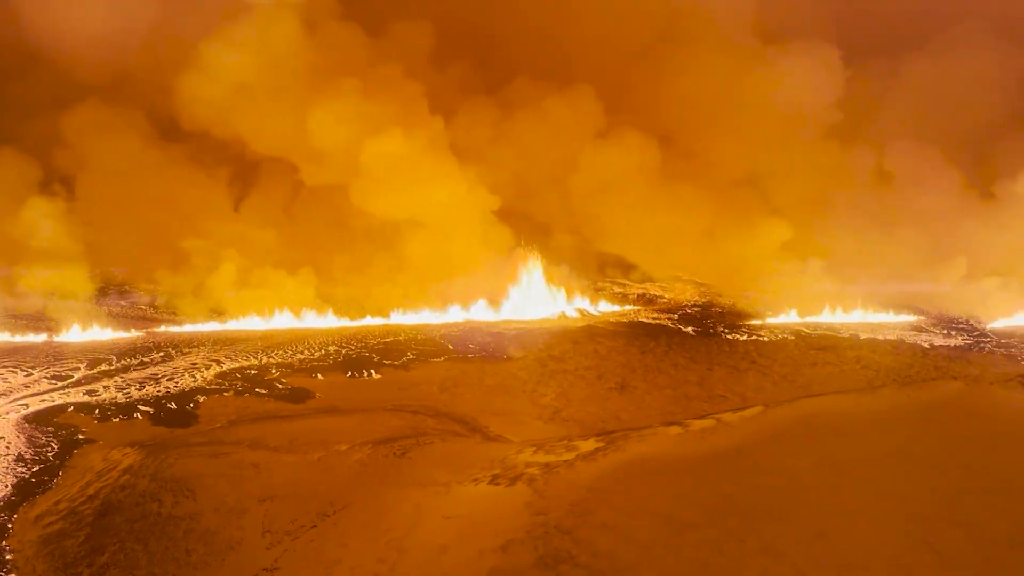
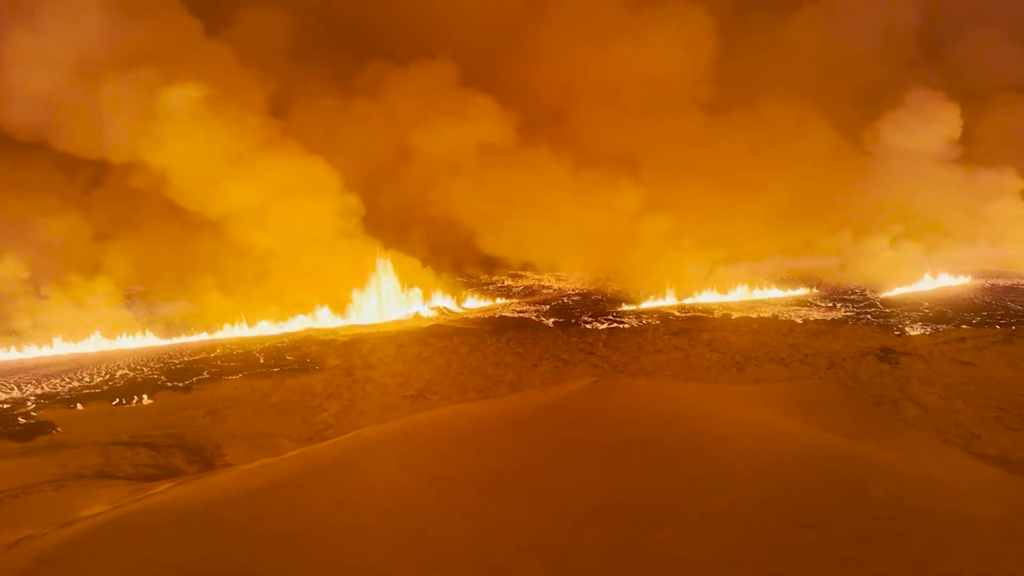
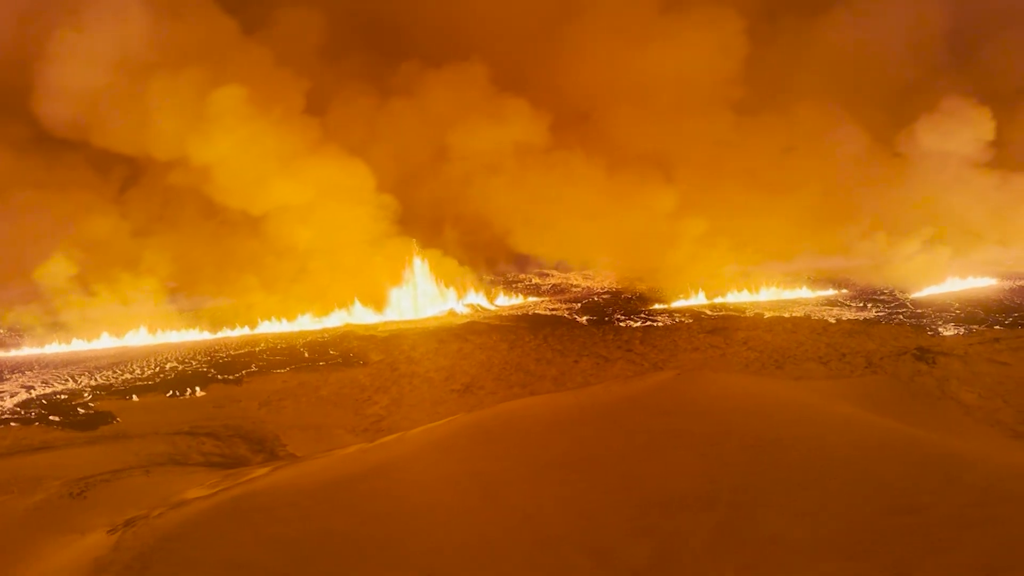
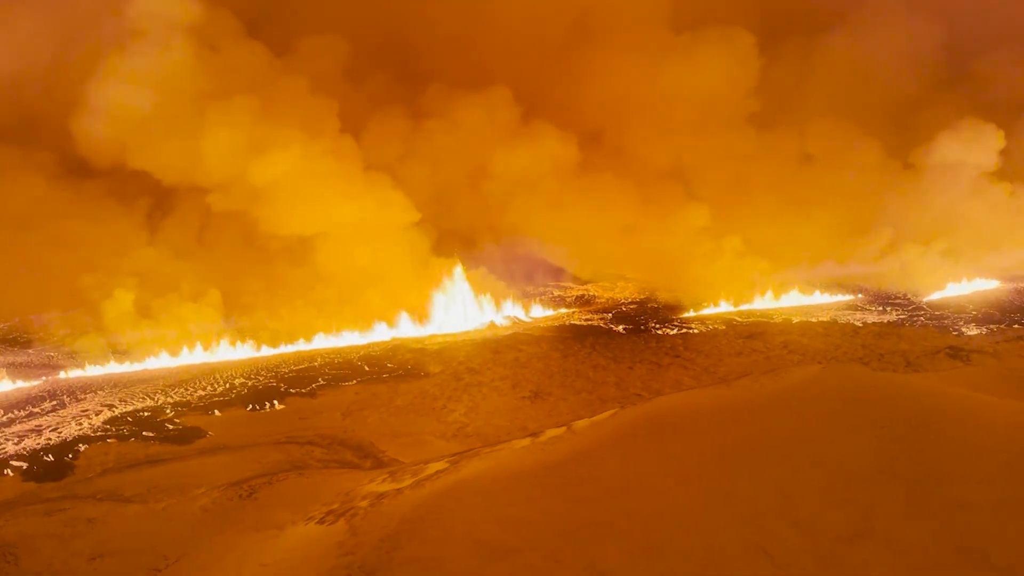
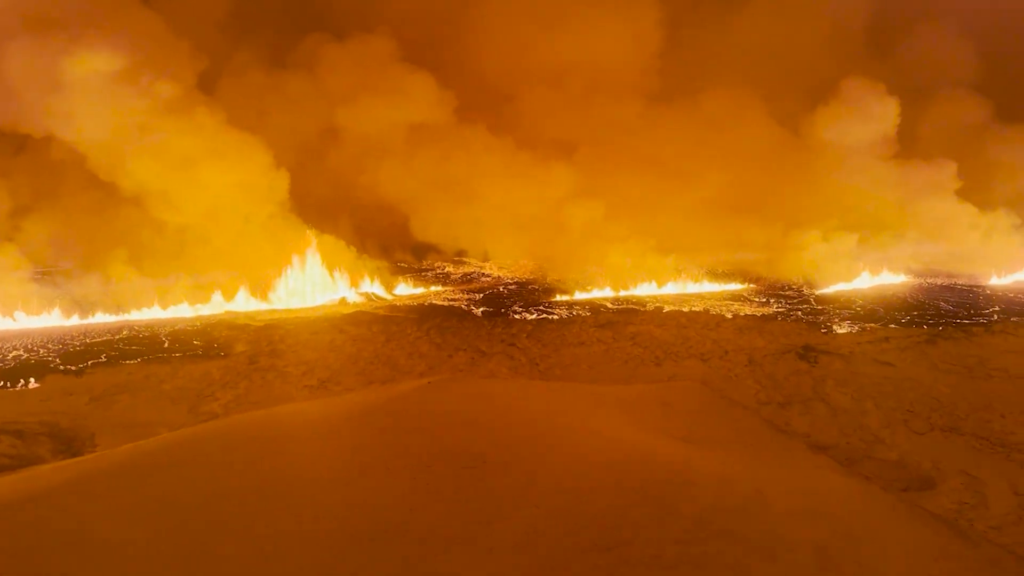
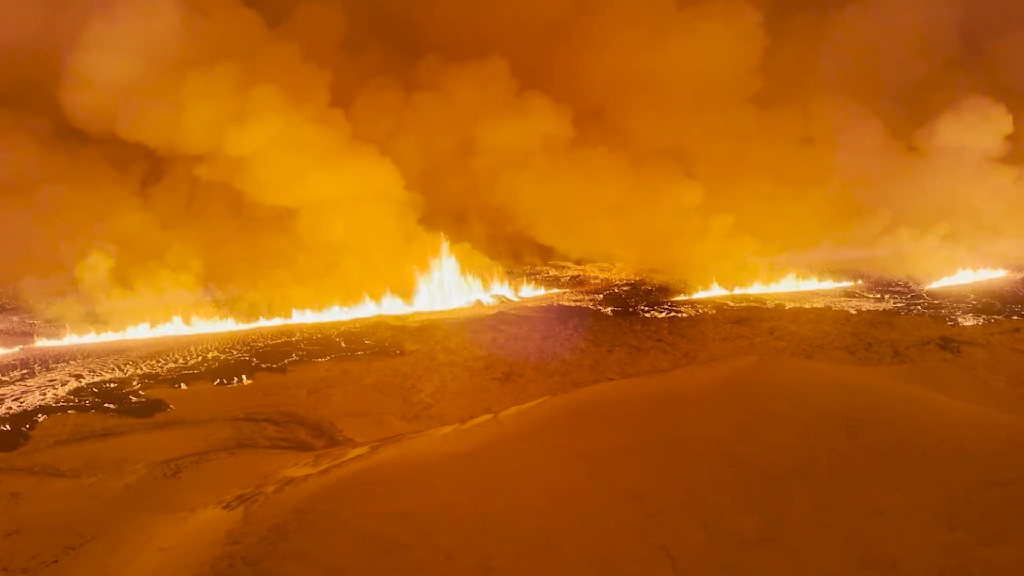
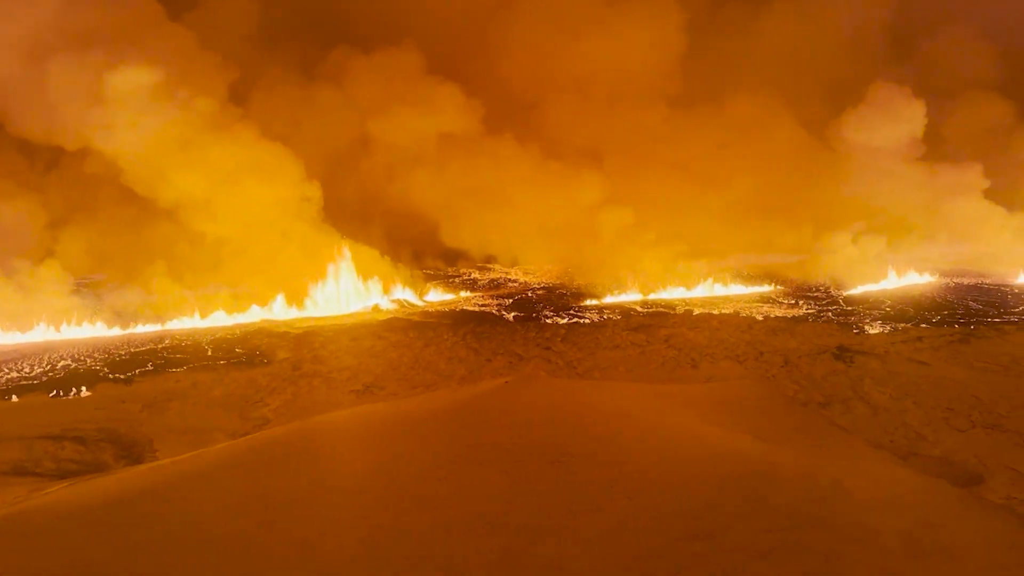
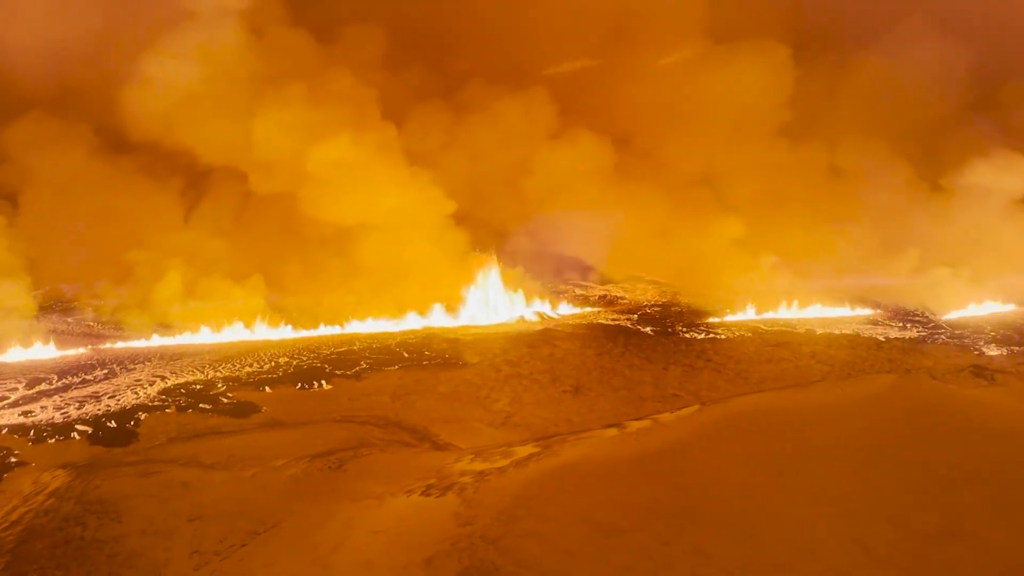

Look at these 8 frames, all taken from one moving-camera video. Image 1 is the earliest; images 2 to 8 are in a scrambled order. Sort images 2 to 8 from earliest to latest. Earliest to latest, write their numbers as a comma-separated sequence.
8, 4, 6, 3, 2, 7, 5
